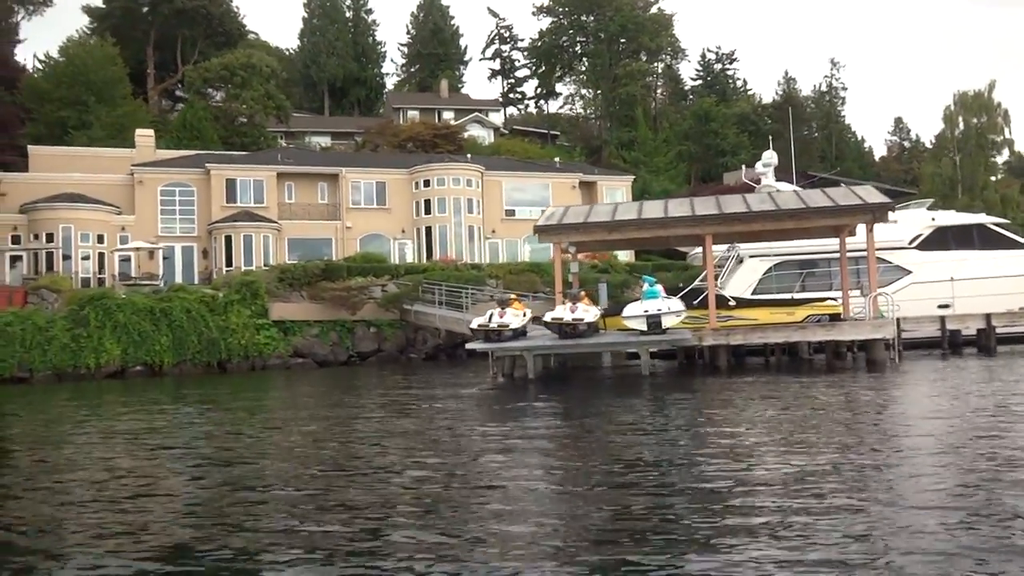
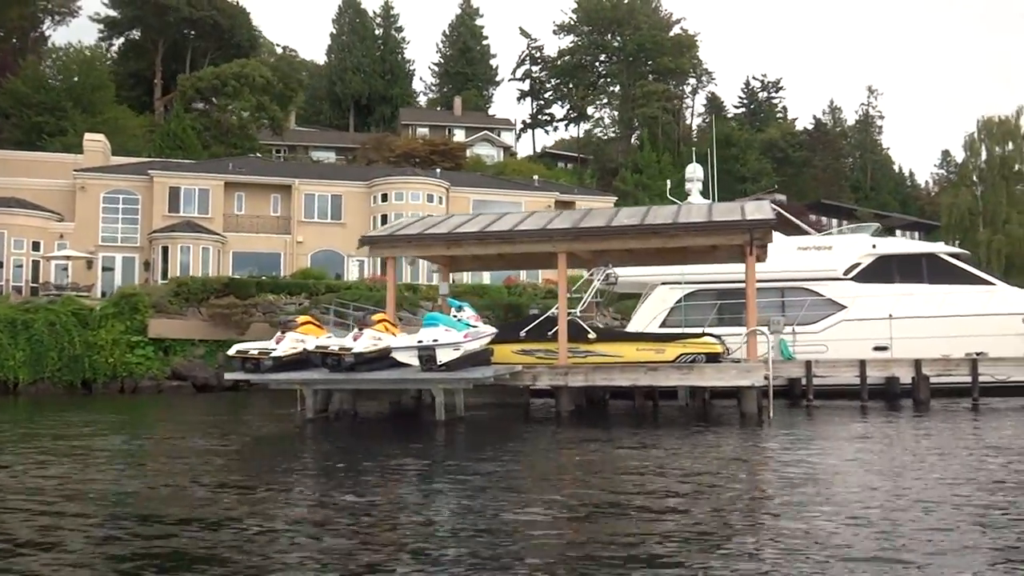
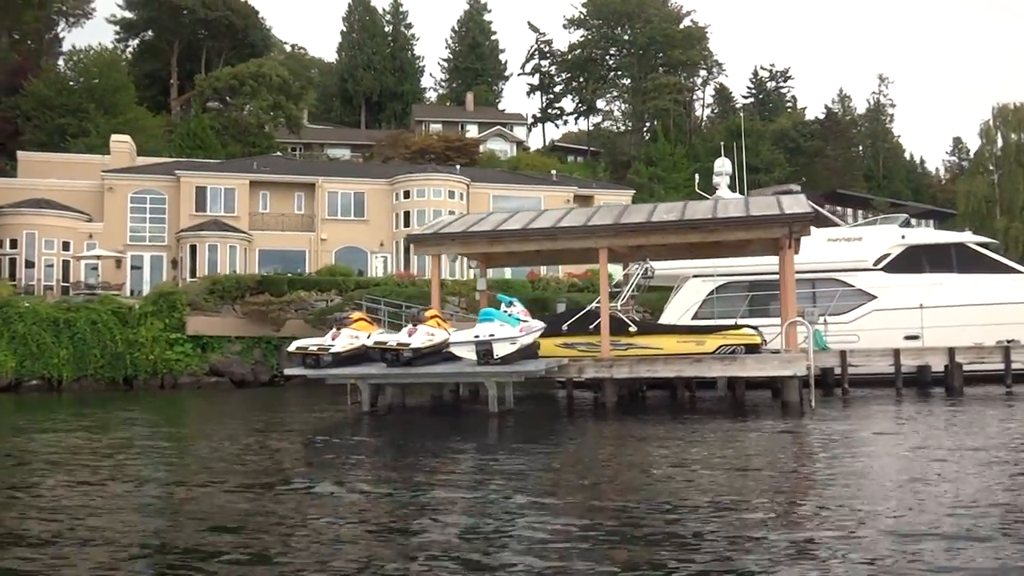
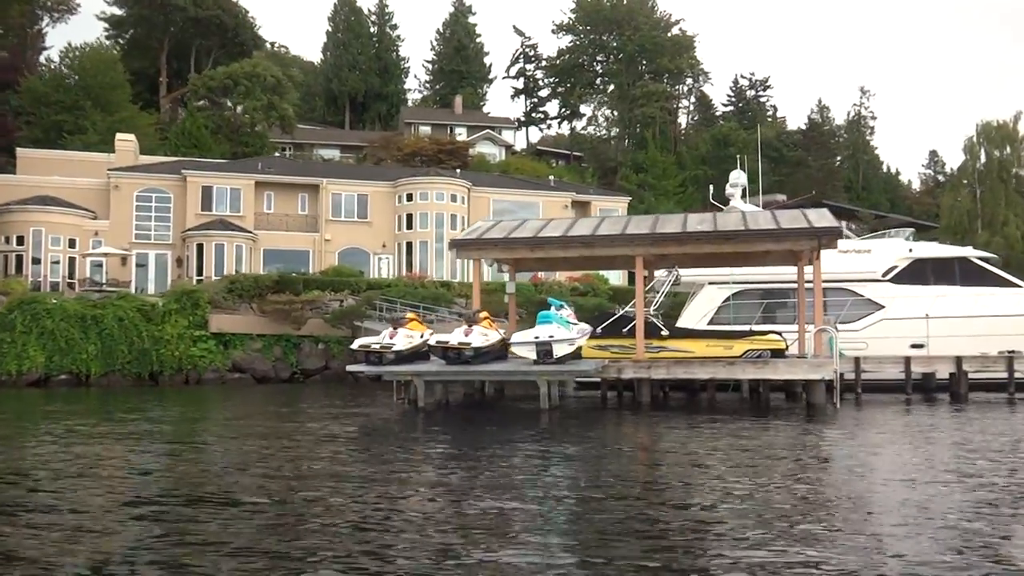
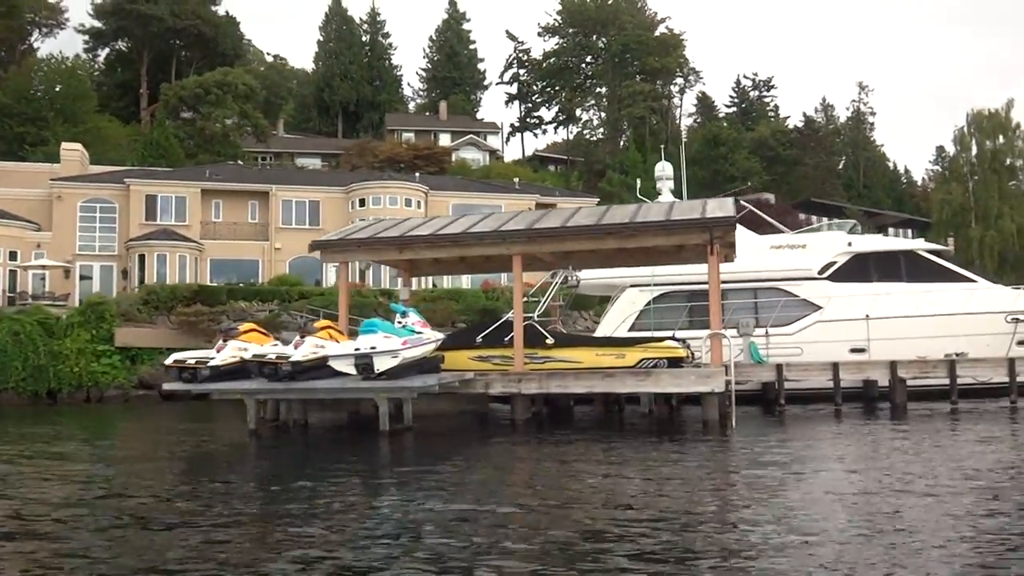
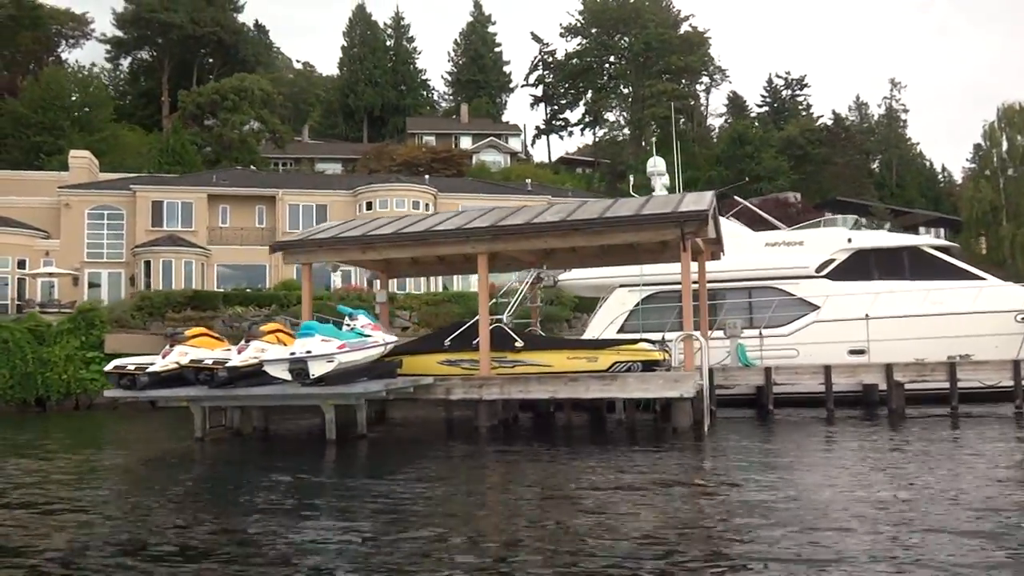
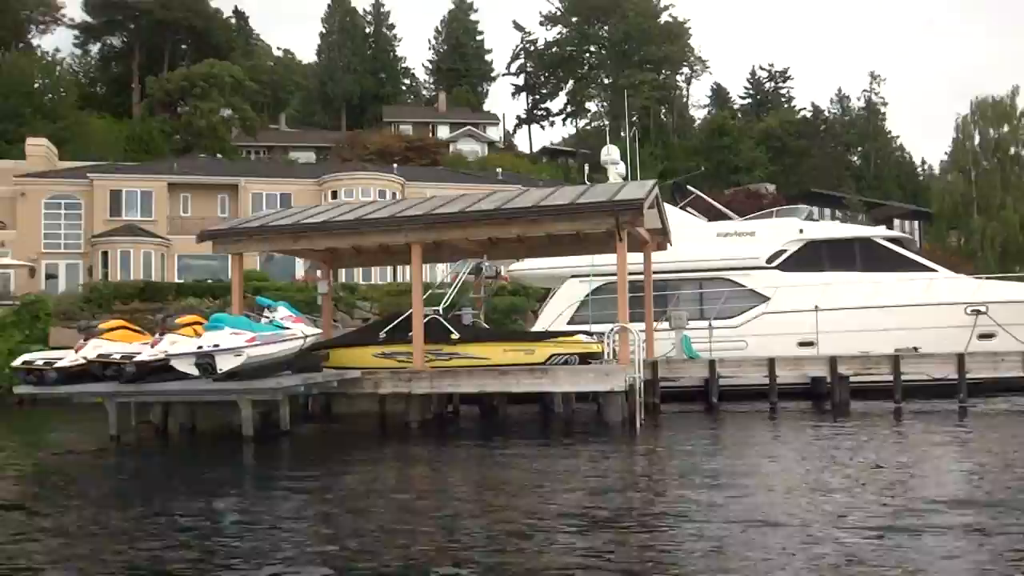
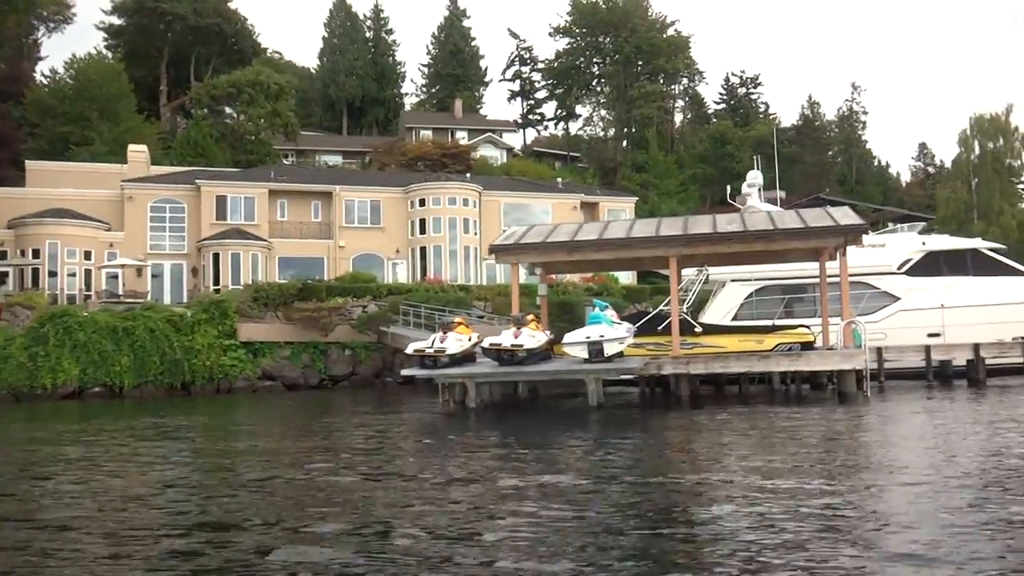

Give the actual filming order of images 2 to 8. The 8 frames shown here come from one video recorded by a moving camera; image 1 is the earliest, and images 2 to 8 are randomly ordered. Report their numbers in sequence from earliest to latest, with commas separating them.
8, 4, 3, 2, 5, 6, 7
